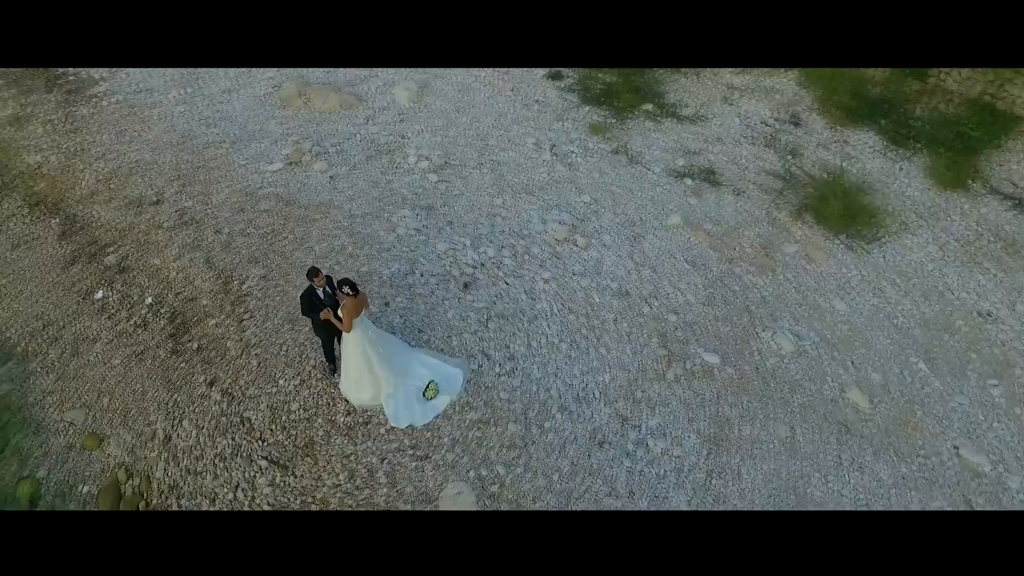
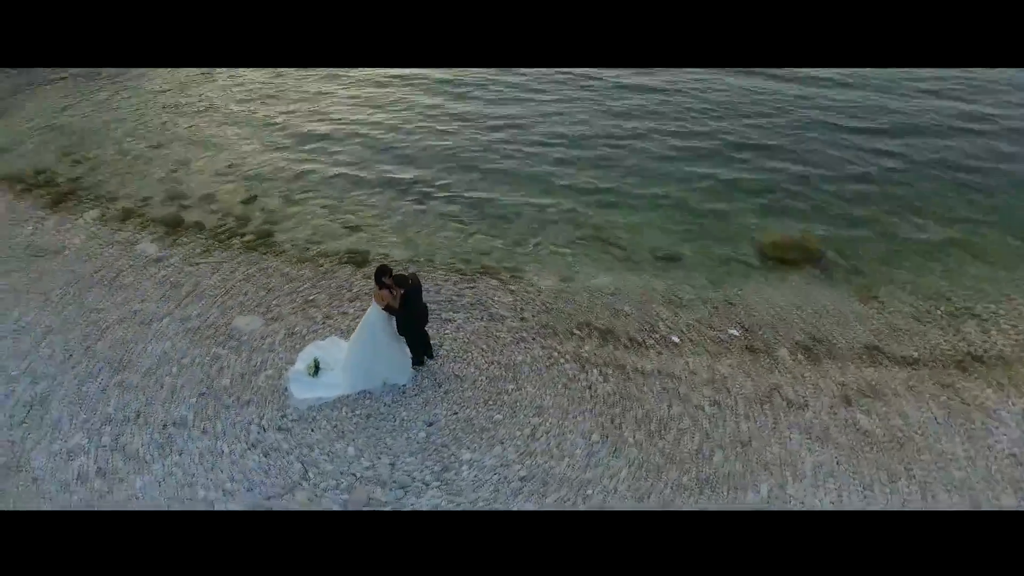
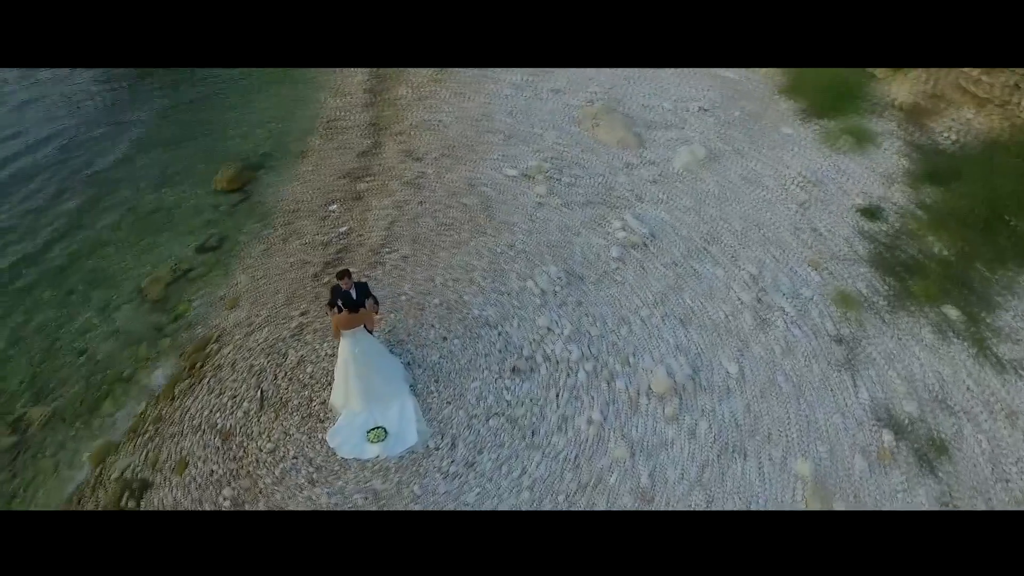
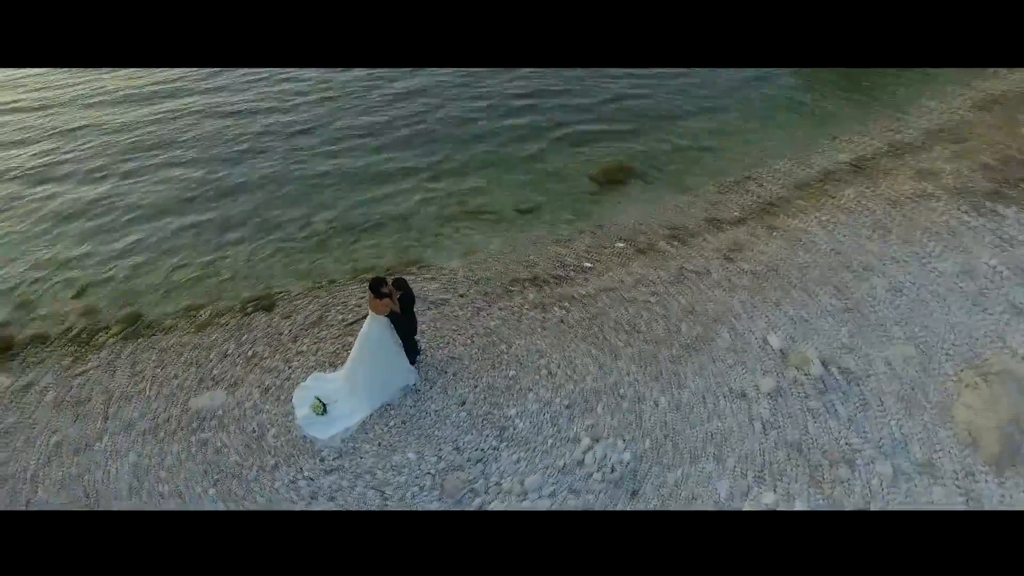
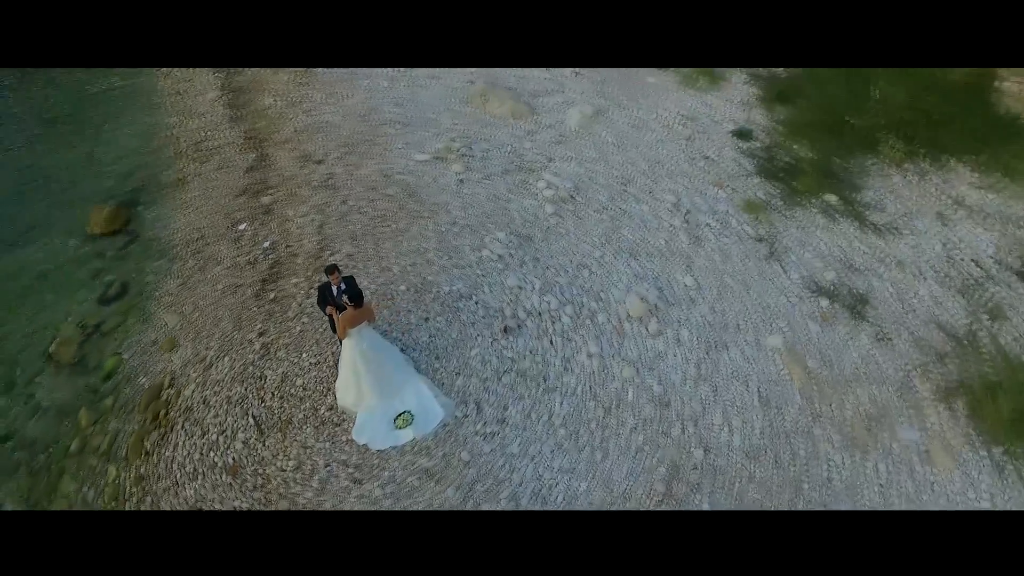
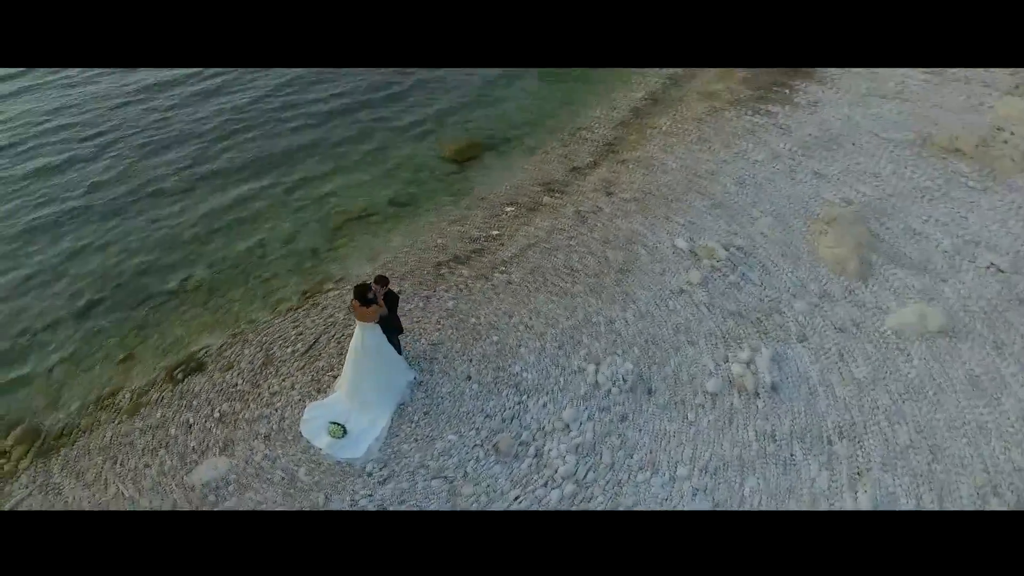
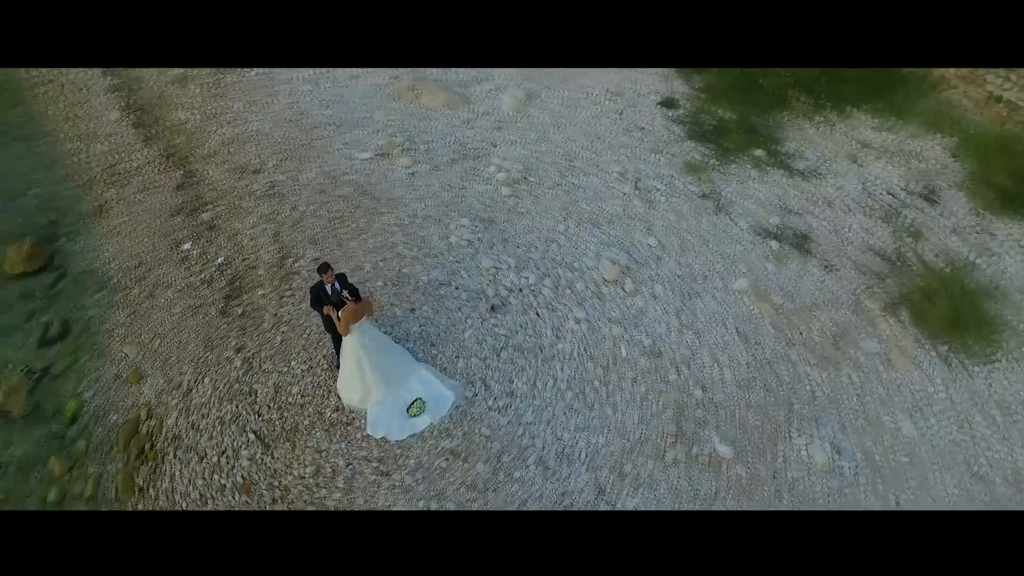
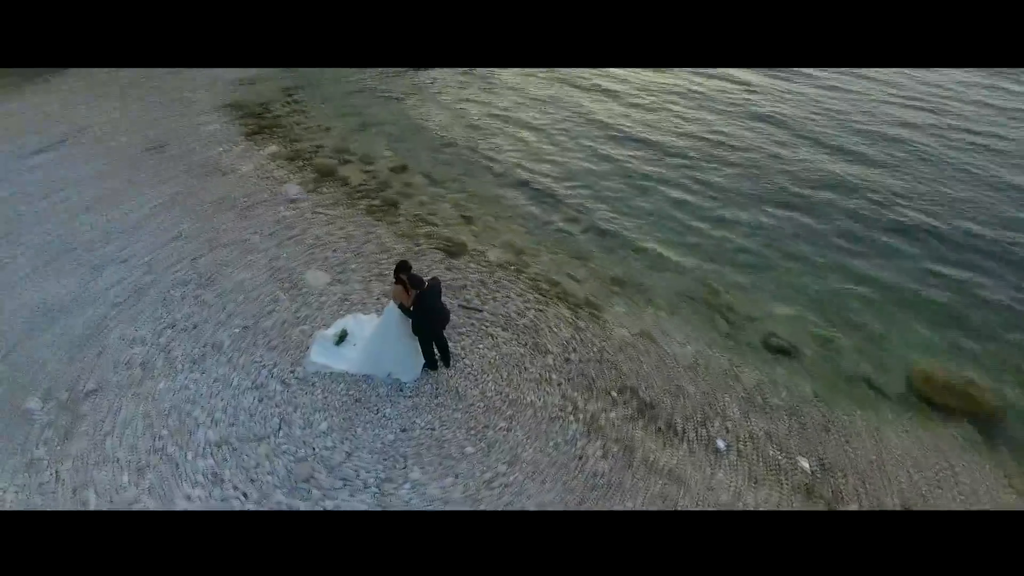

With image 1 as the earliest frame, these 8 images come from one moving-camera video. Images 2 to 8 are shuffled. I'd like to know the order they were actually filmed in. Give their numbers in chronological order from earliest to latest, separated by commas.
7, 5, 3, 6, 4, 2, 8
